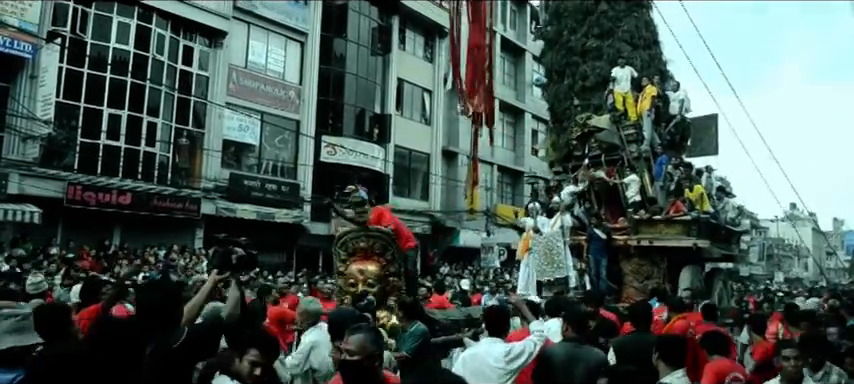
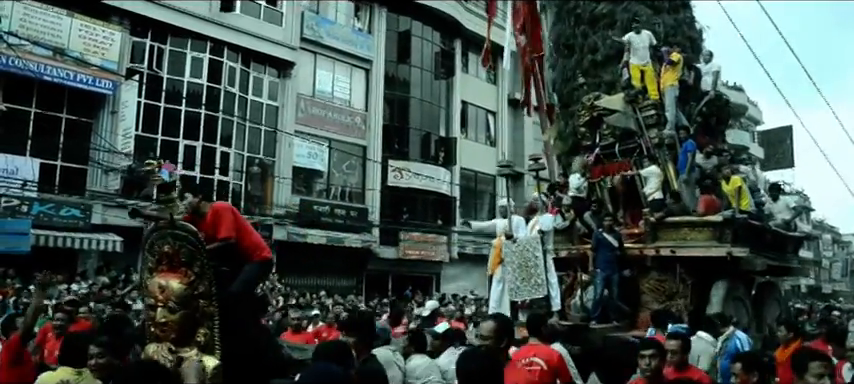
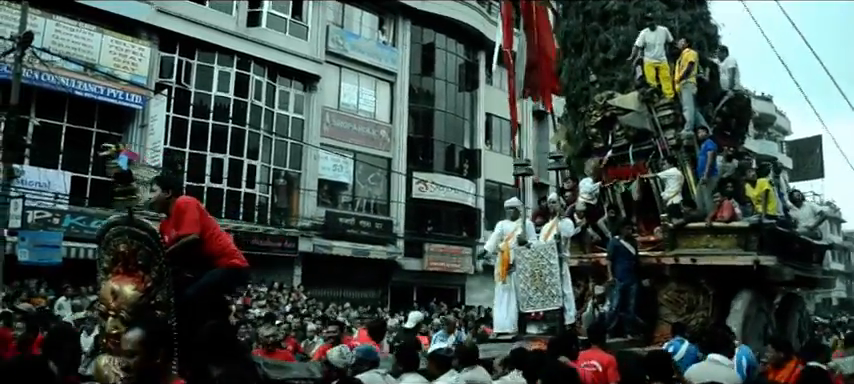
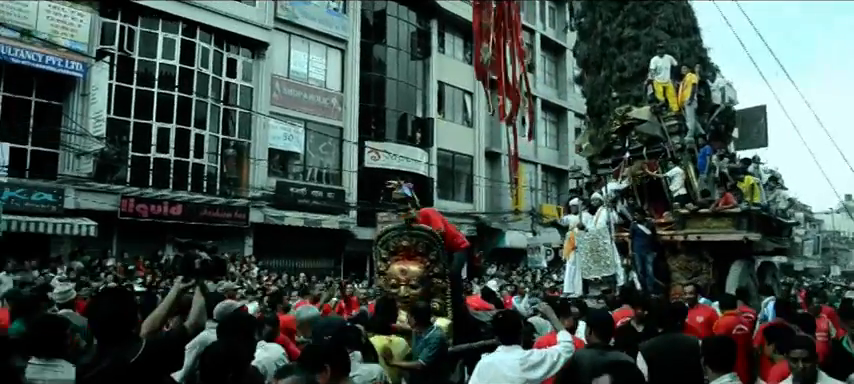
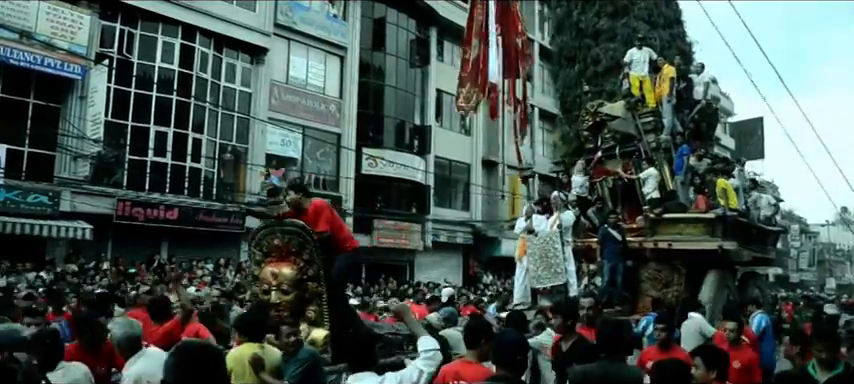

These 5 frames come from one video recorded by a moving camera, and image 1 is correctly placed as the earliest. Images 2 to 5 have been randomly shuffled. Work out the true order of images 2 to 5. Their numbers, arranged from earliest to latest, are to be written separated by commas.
4, 5, 2, 3
